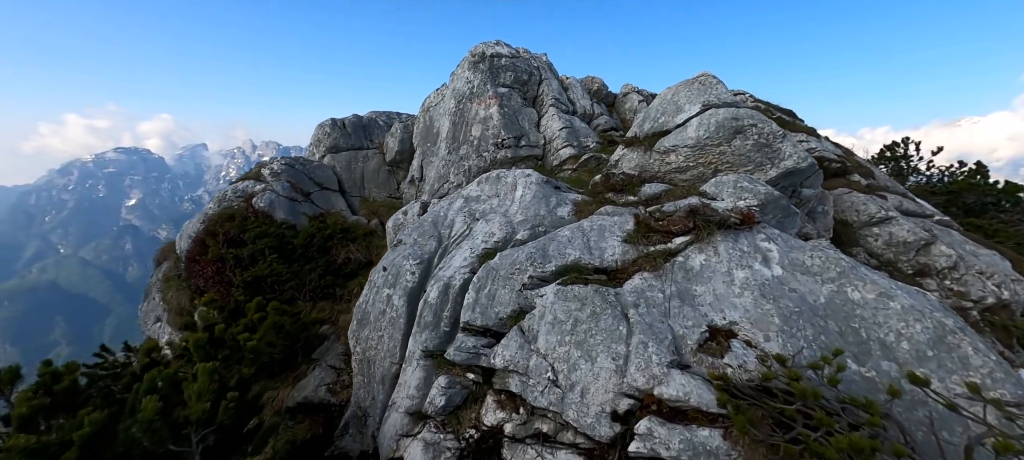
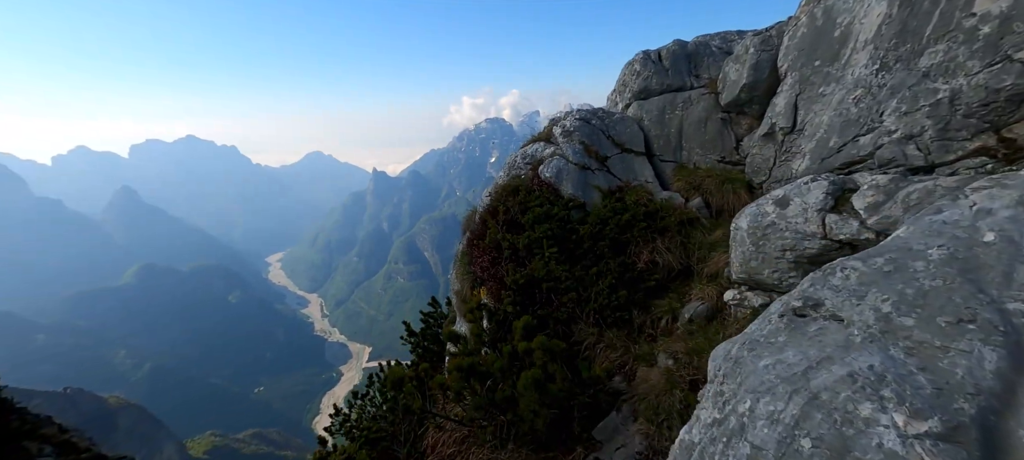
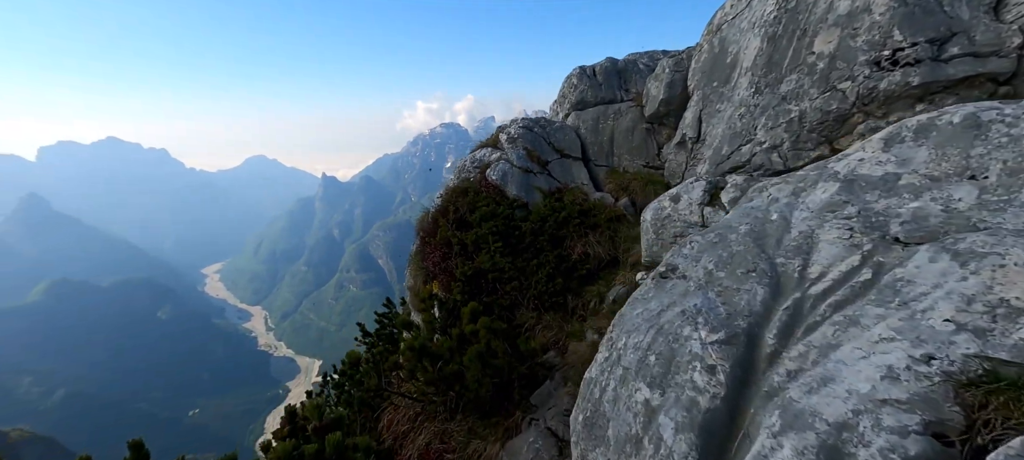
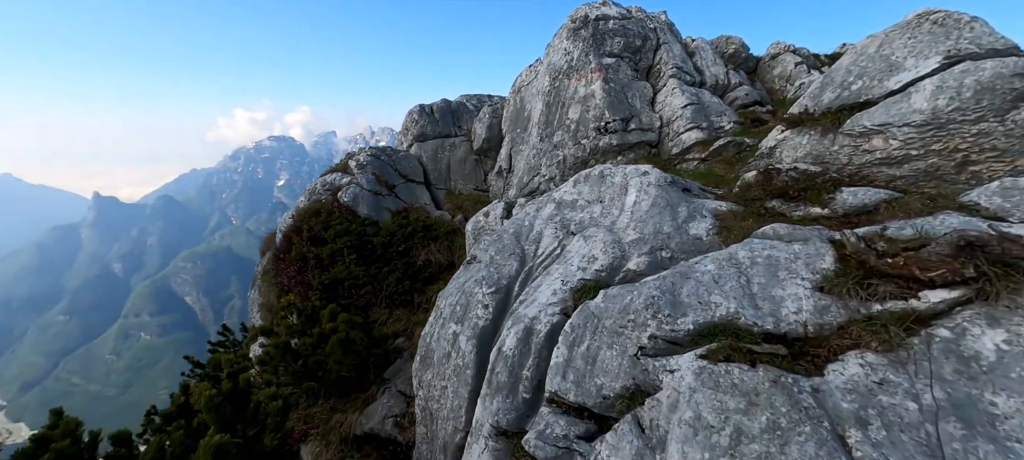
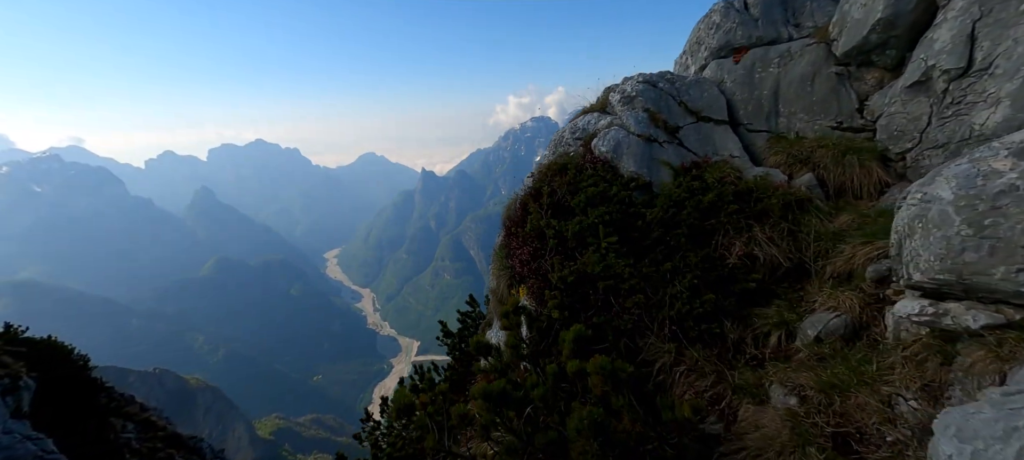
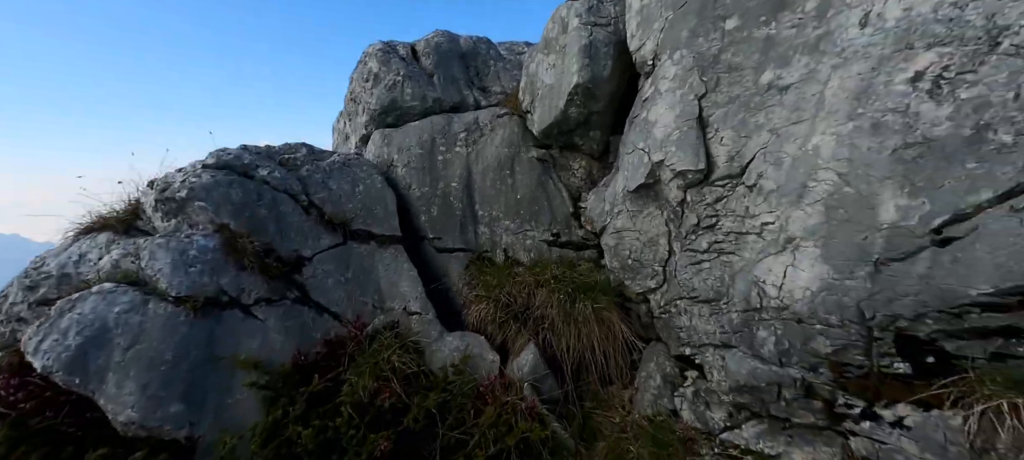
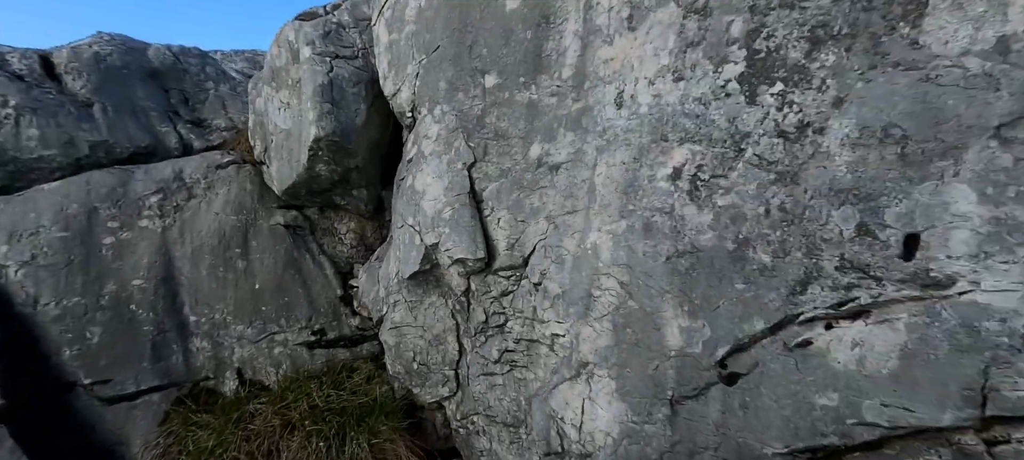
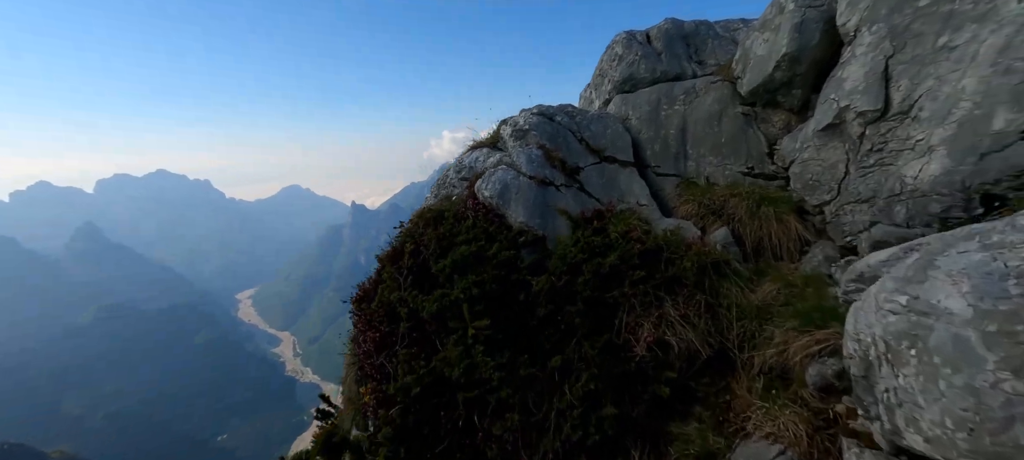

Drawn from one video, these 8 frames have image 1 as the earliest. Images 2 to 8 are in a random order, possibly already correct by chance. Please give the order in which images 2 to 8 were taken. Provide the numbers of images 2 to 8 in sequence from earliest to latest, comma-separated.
4, 3, 2, 5, 8, 6, 7
